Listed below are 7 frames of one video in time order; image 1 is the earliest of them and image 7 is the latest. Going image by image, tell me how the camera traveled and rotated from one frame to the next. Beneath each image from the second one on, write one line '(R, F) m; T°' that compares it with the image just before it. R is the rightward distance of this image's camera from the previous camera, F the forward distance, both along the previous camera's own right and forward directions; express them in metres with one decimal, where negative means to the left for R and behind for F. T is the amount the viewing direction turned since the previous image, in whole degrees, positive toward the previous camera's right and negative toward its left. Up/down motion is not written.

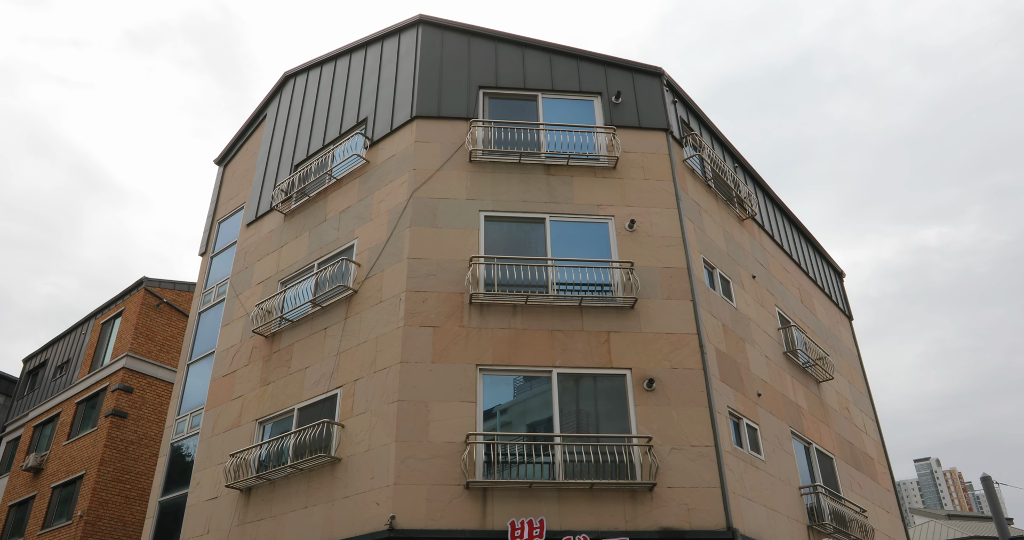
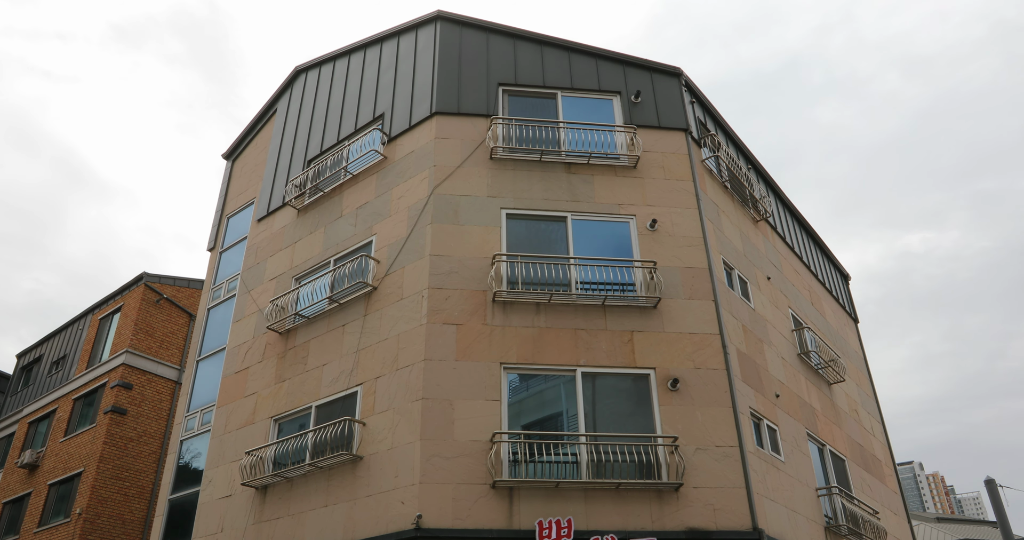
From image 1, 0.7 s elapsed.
(-0.7, +0.1) m; +1°
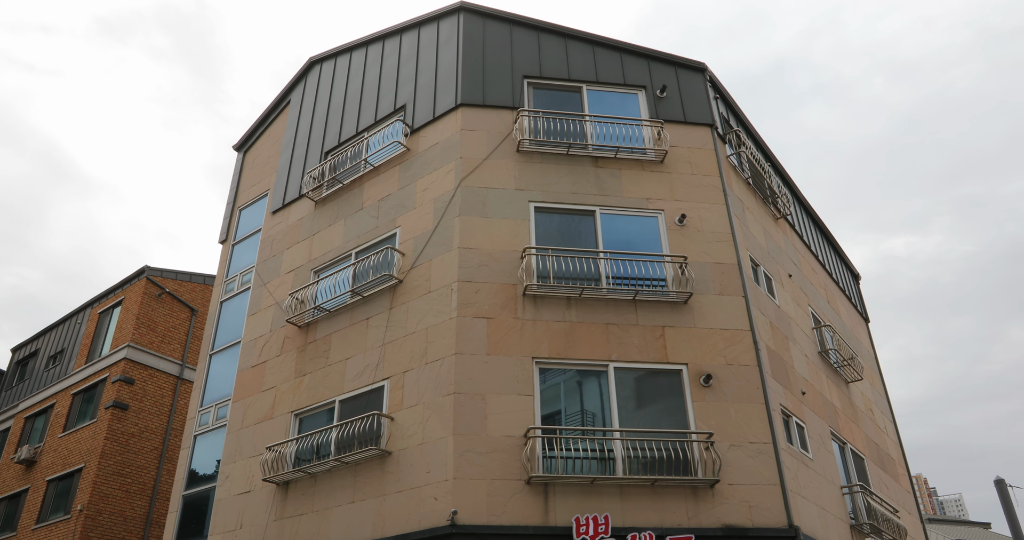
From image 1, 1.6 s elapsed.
(-0.8, +0.2) m; +1°
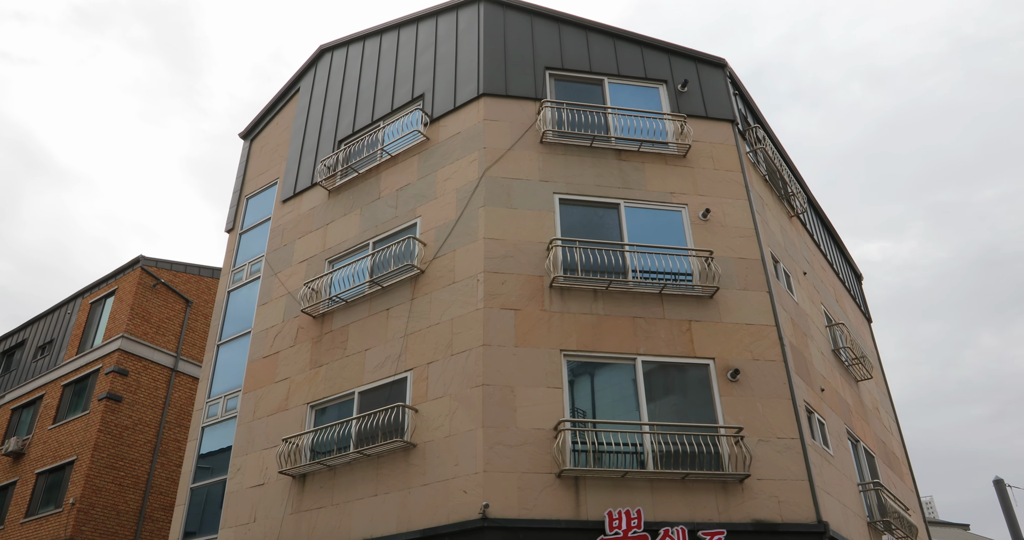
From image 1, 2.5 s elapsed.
(-0.8, +0.2) m; +2°
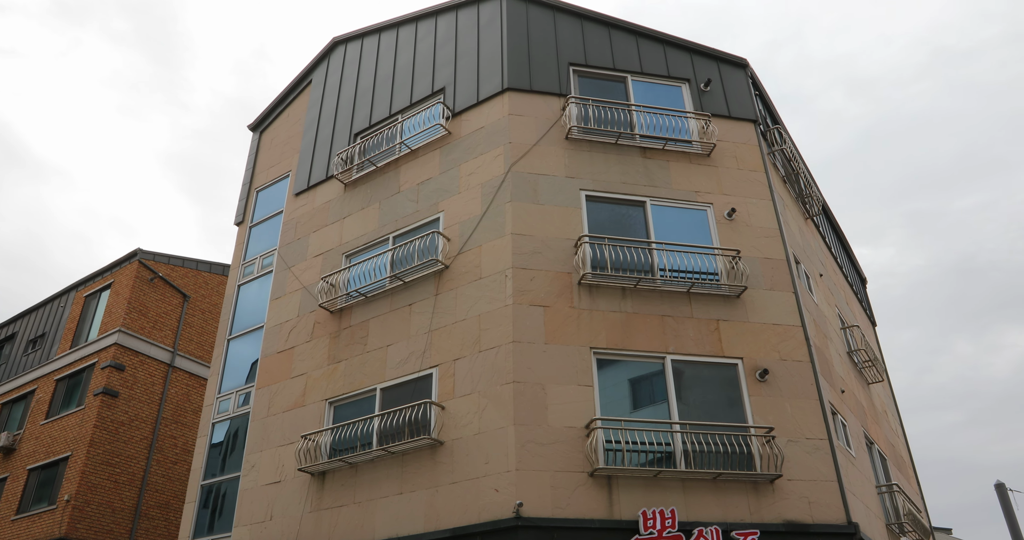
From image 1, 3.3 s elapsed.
(-0.8, +0.2) m; +1°
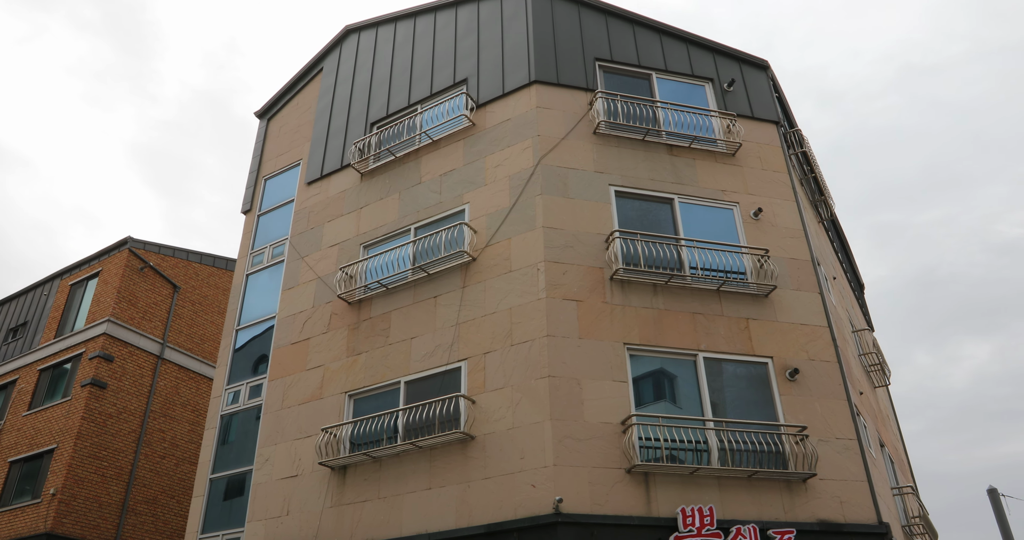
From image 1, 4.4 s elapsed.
(-1.0, +0.2) m; +2°
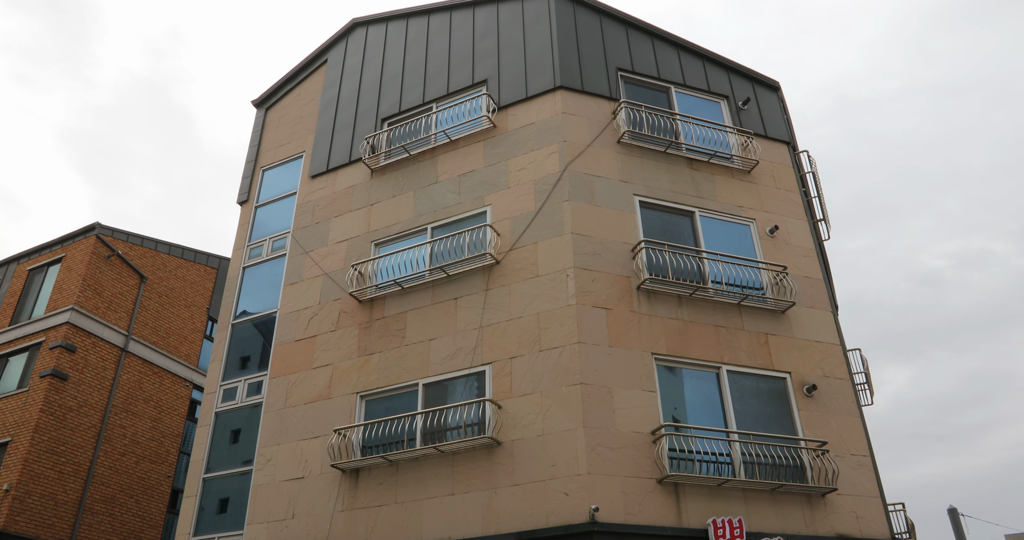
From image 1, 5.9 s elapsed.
(-1.5, +0.2) m; +5°
